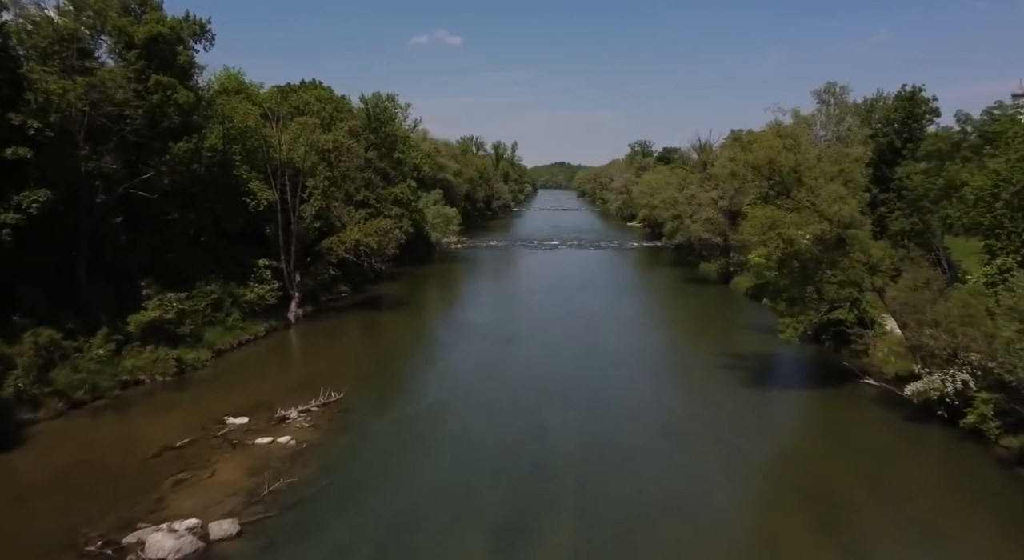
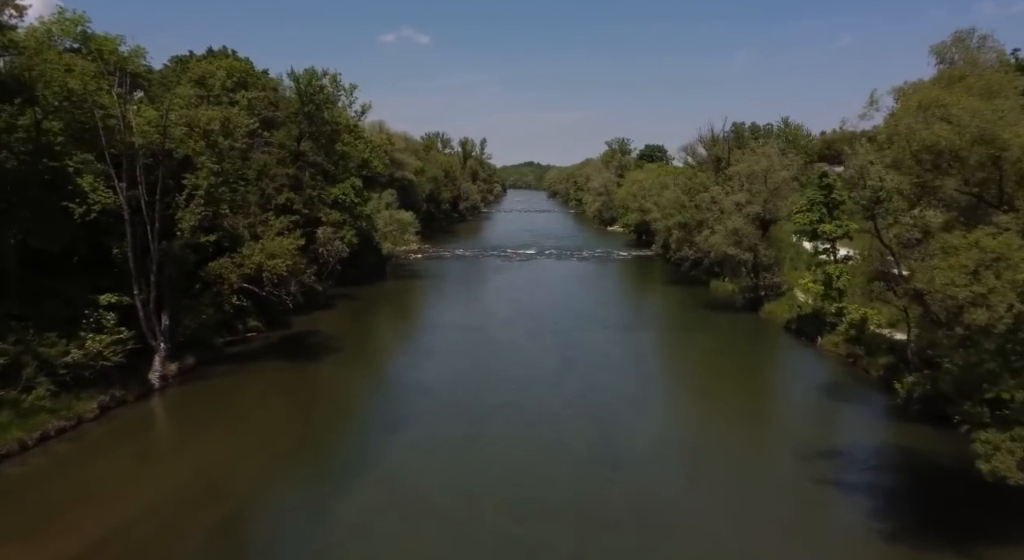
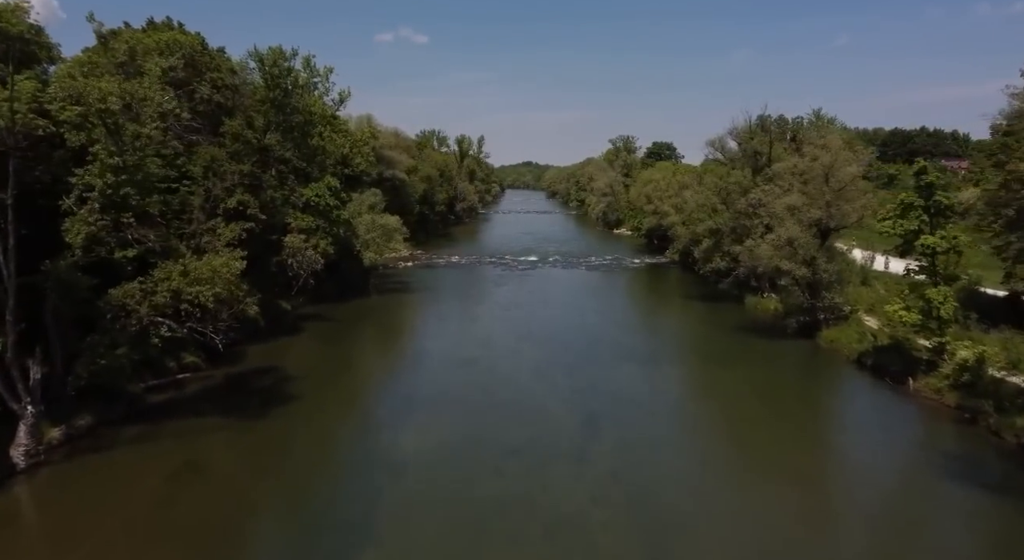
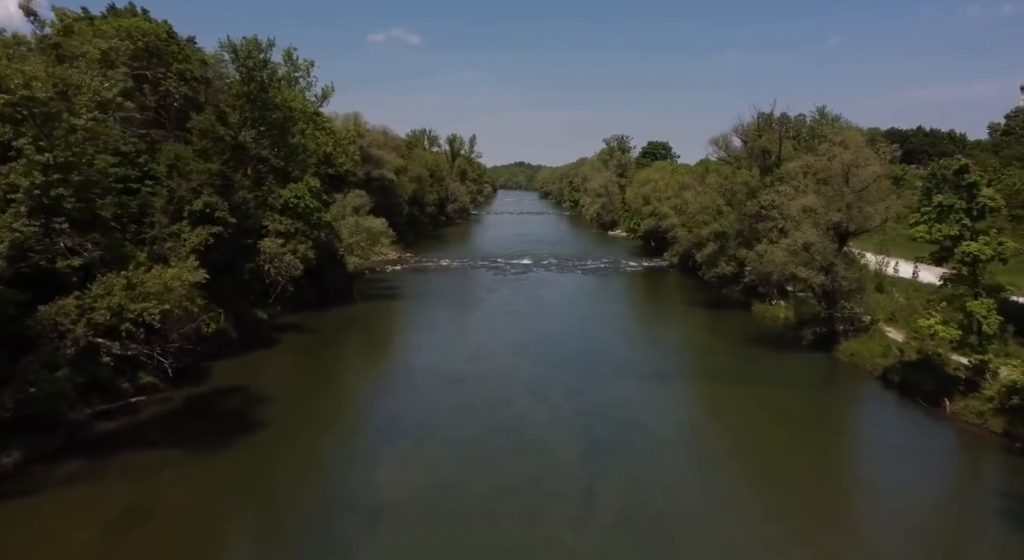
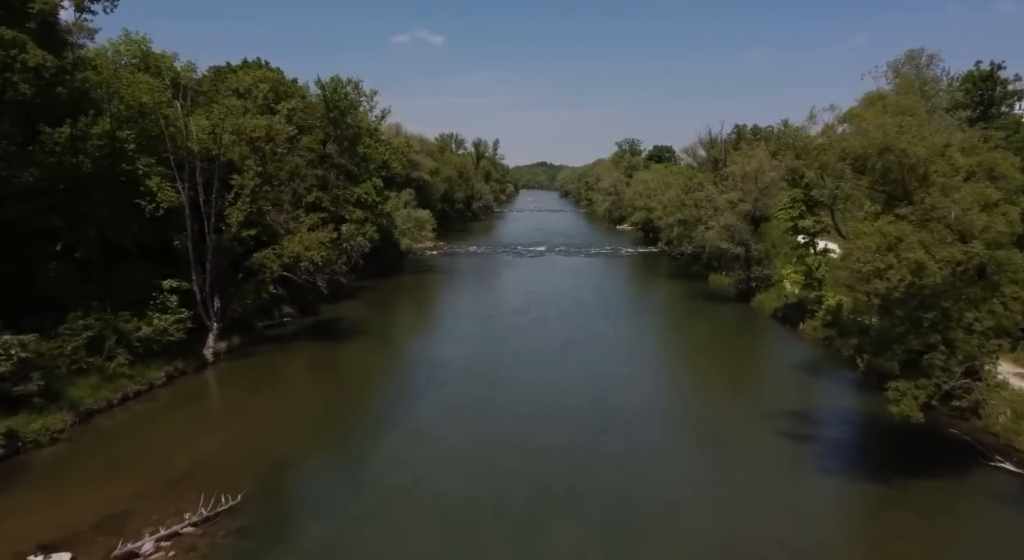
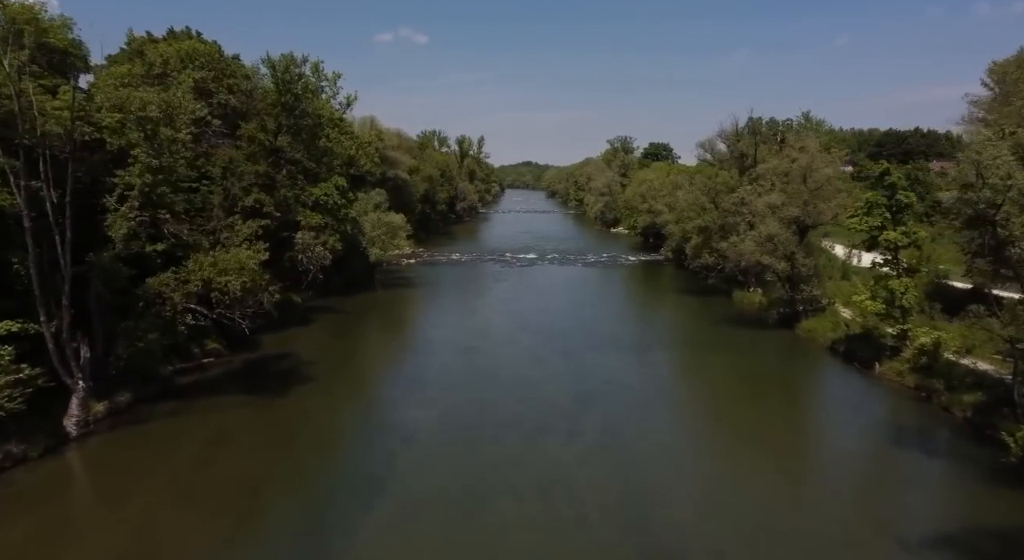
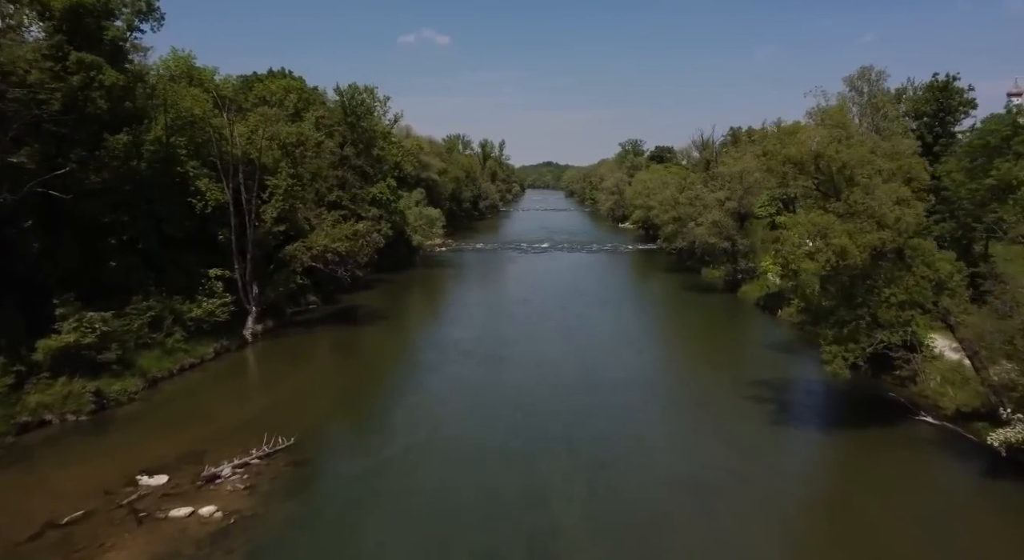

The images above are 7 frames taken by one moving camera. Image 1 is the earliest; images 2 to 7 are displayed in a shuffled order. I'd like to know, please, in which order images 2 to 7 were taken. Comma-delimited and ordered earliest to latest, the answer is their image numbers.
7, 5, 2, 6, 3, 4
